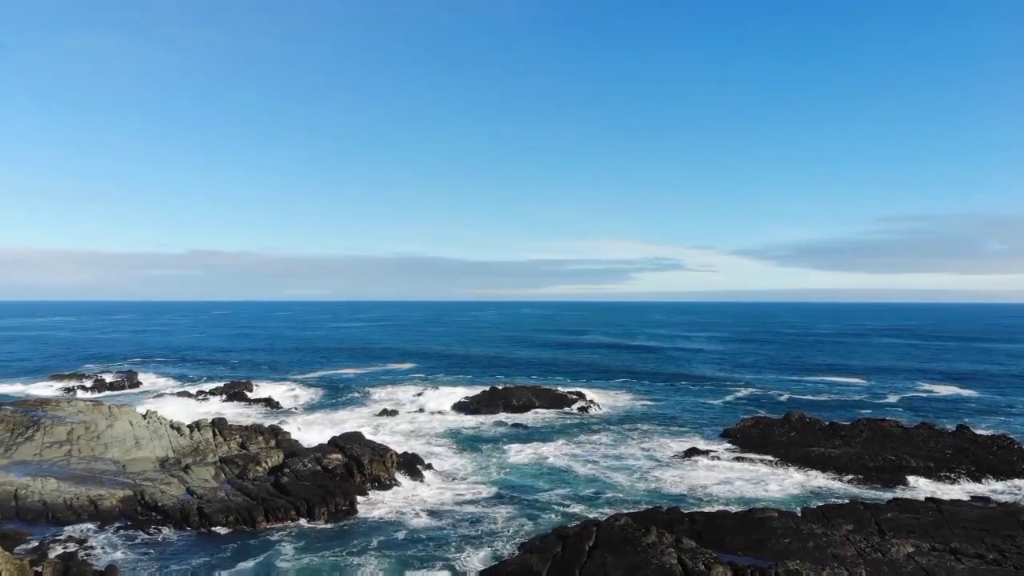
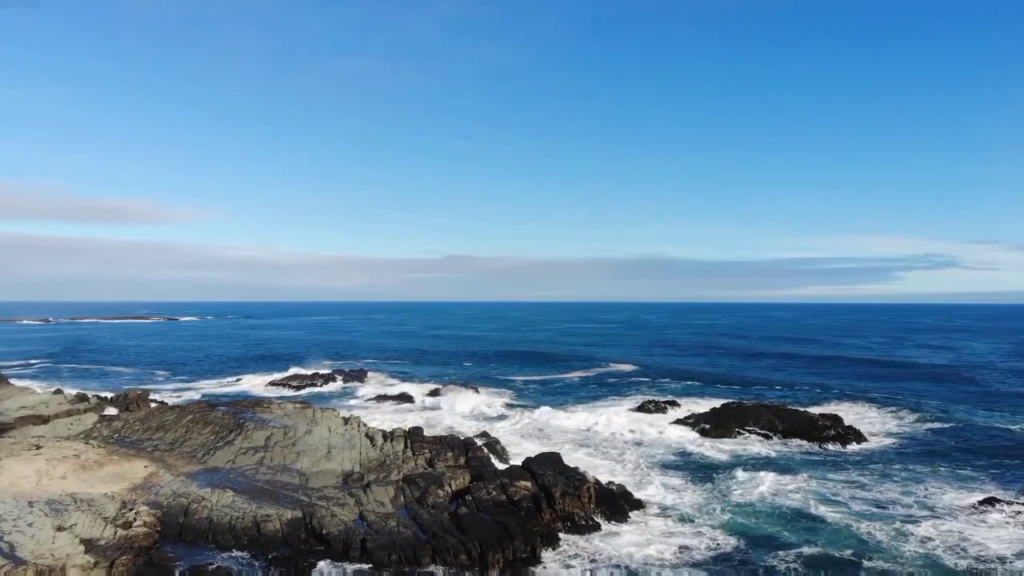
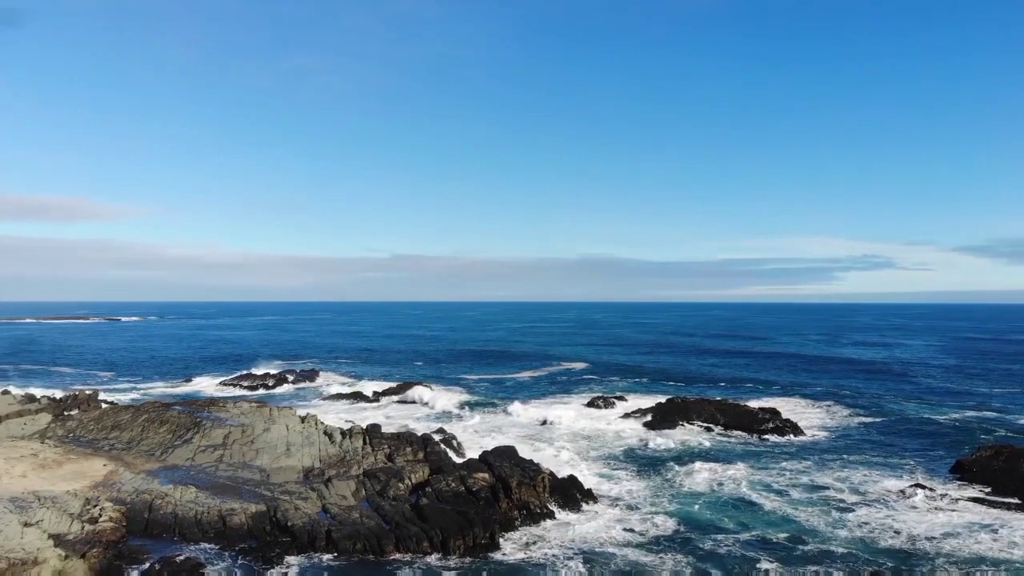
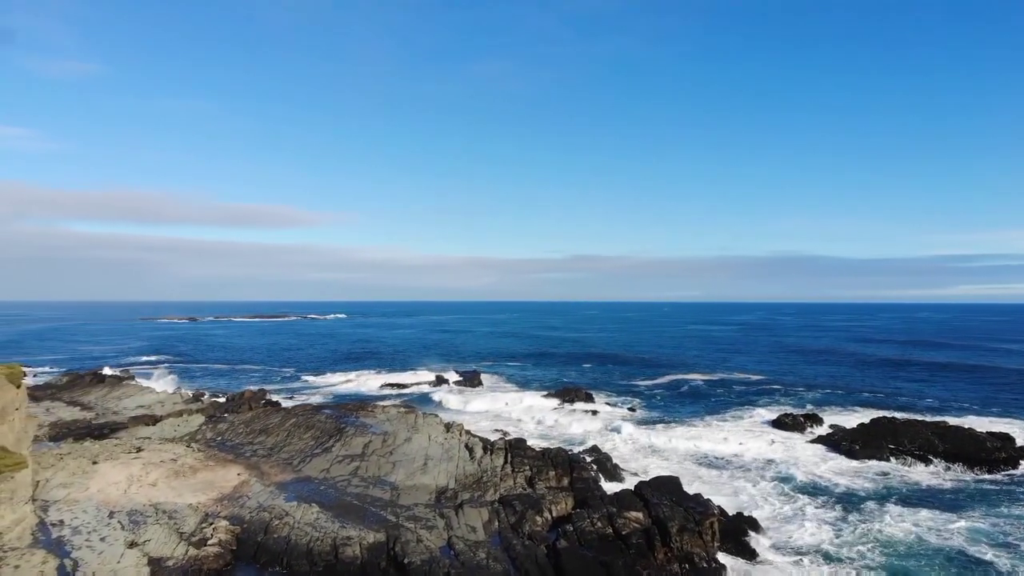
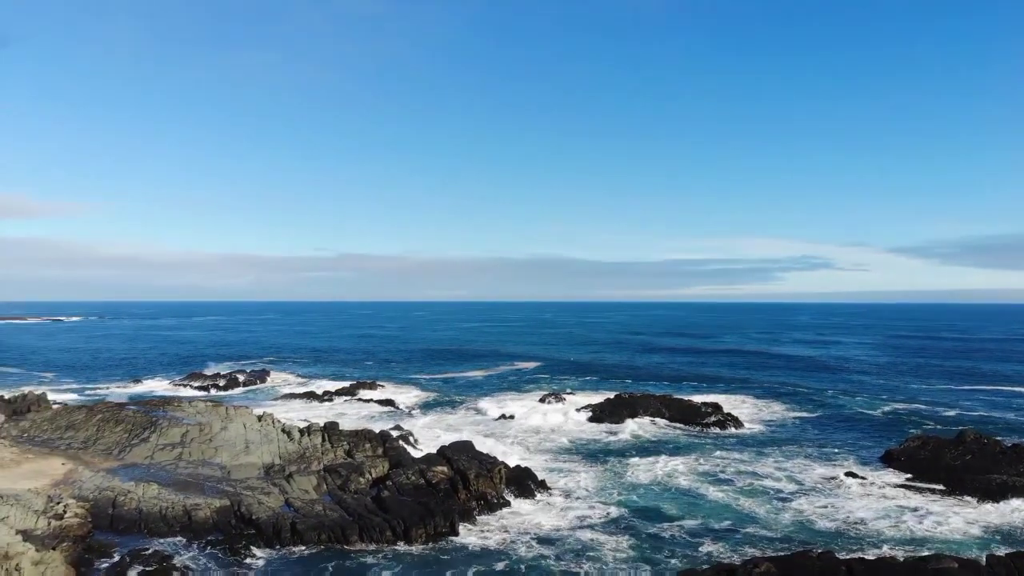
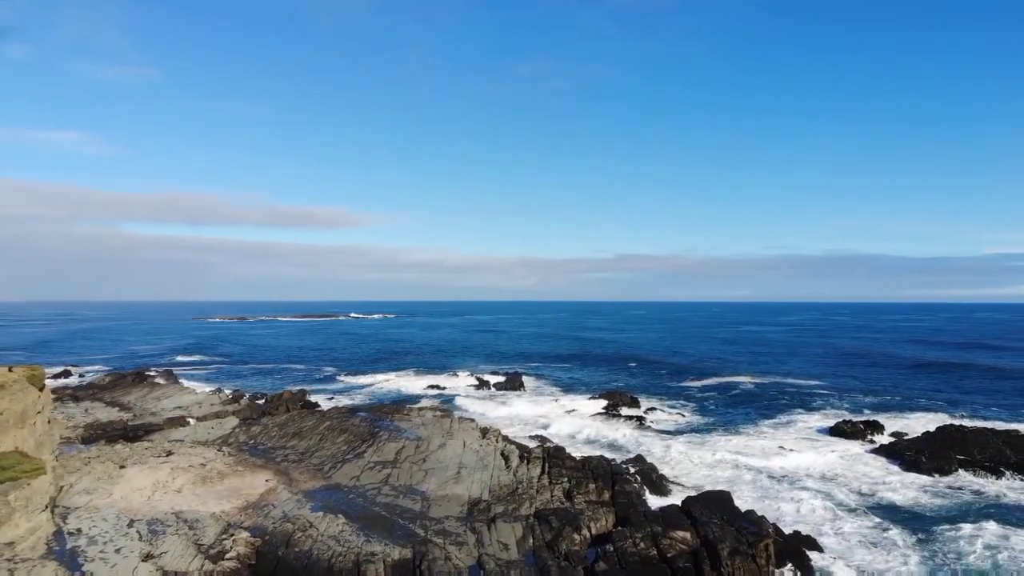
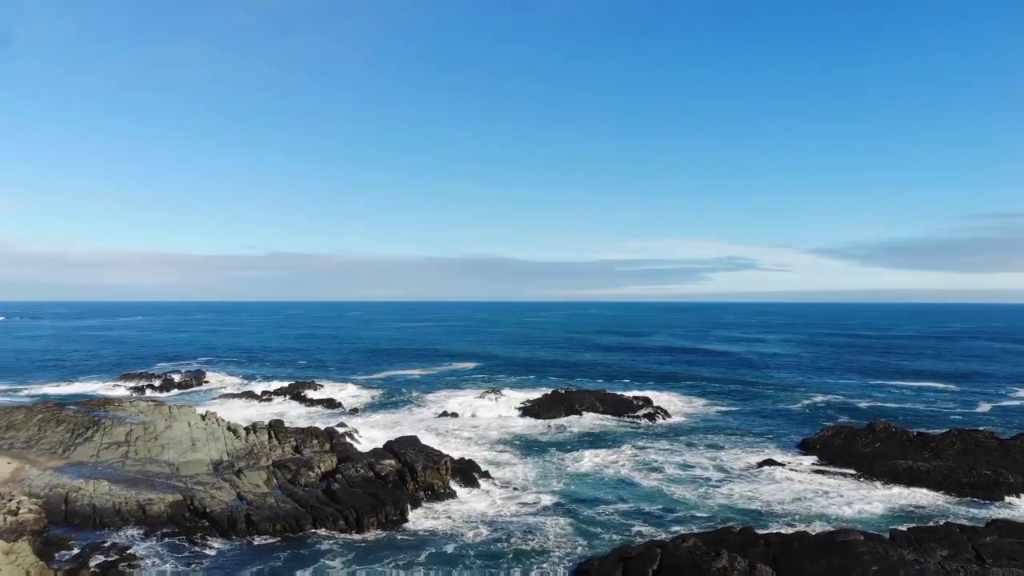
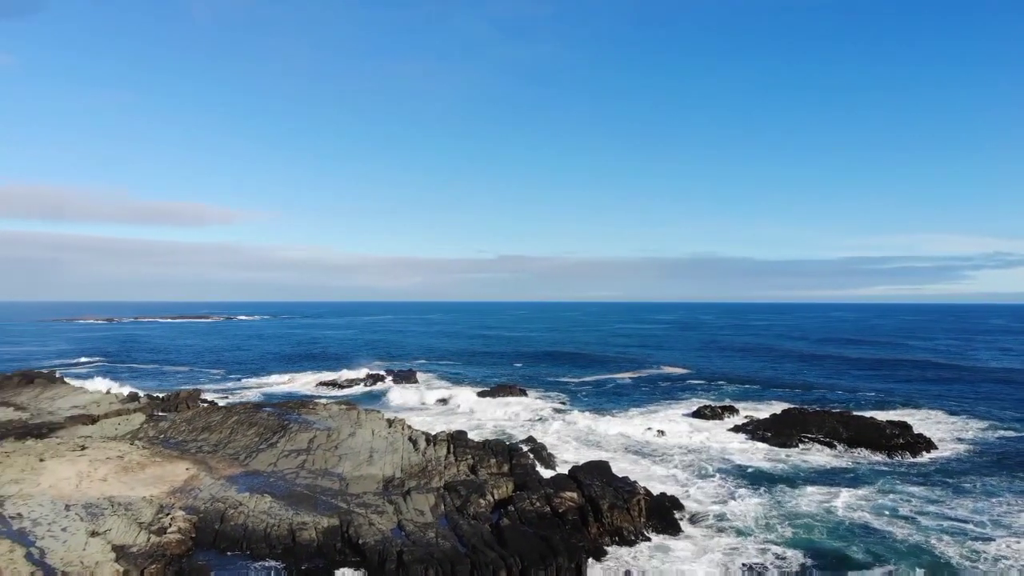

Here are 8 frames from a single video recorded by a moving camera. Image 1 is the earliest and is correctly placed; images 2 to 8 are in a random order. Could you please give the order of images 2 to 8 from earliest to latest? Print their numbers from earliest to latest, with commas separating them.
7, 5, 3, 2, 8, 4, 6
